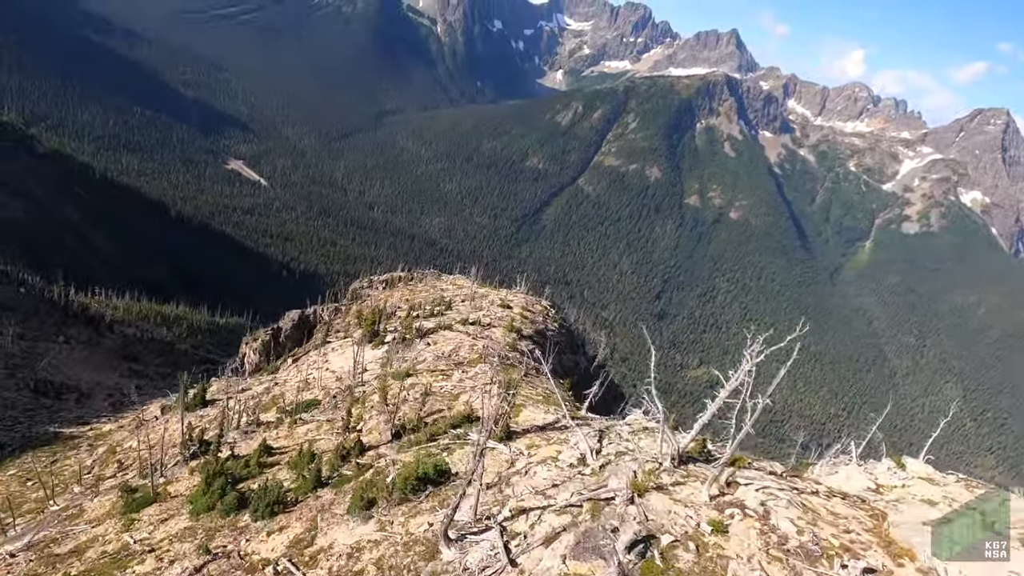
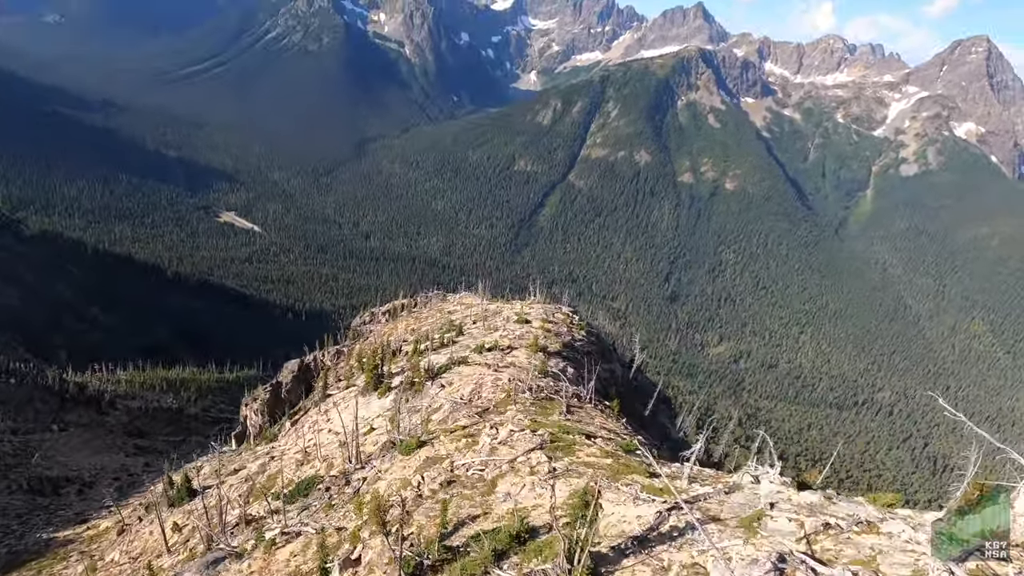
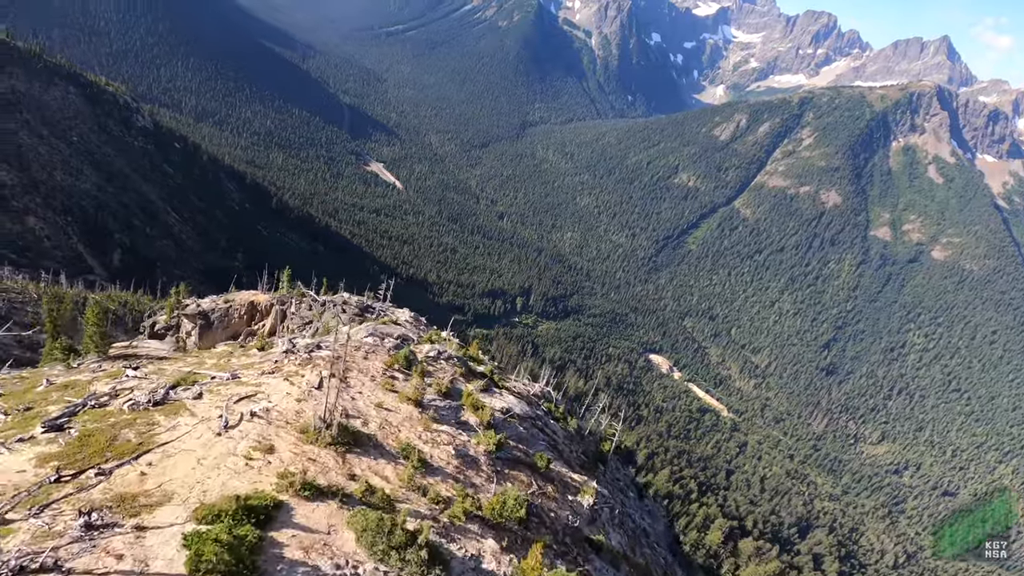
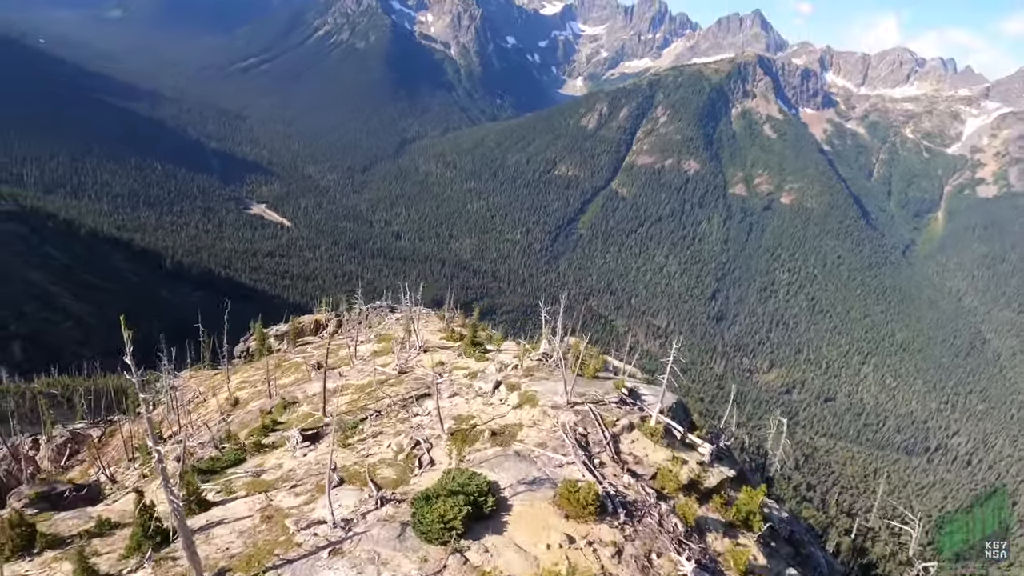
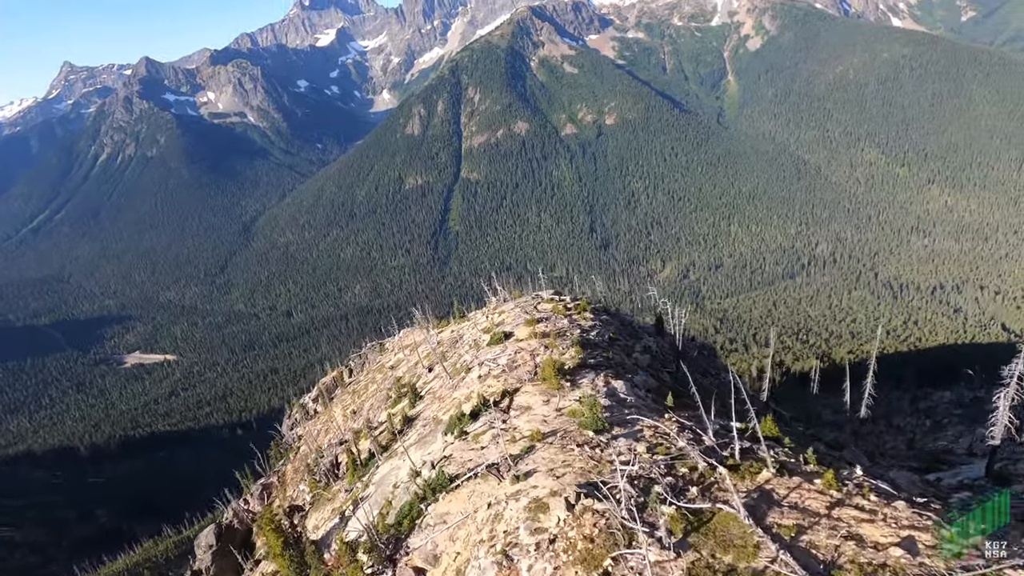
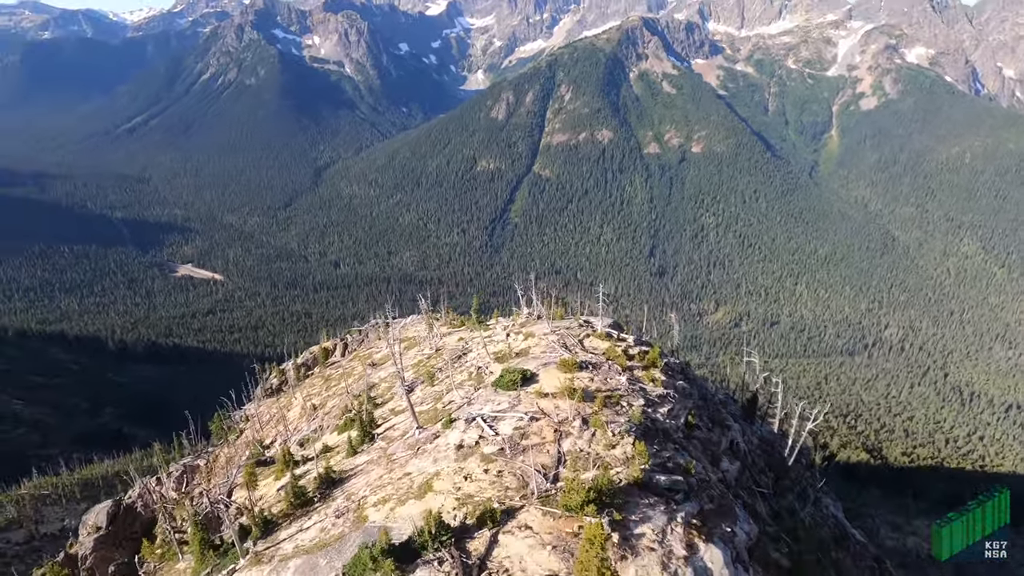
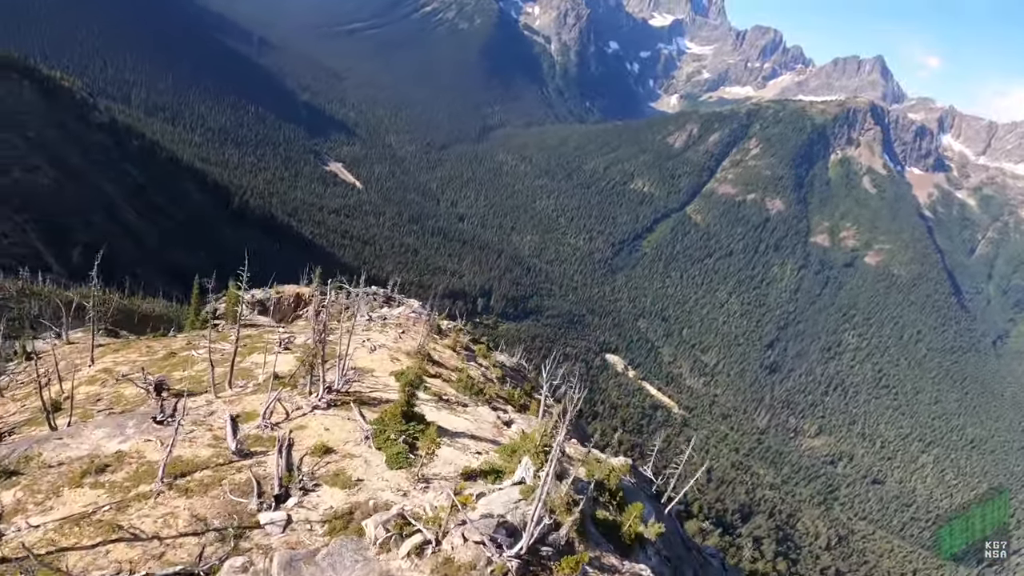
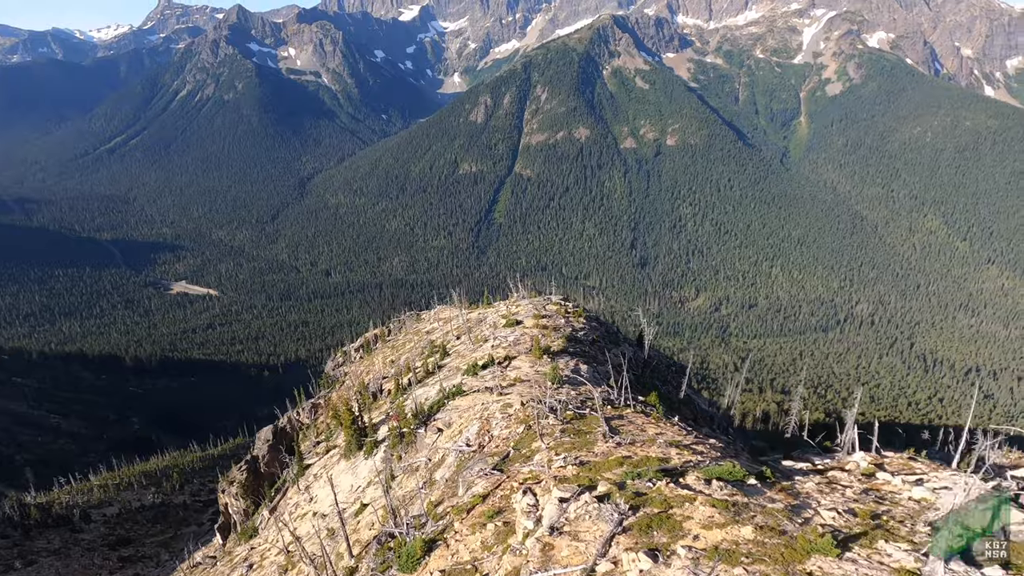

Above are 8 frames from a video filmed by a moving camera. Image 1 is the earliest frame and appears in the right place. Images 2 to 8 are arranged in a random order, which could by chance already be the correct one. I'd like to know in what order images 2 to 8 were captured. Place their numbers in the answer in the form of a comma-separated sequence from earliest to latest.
2, 8, 5, 6, 4, 7, 3
